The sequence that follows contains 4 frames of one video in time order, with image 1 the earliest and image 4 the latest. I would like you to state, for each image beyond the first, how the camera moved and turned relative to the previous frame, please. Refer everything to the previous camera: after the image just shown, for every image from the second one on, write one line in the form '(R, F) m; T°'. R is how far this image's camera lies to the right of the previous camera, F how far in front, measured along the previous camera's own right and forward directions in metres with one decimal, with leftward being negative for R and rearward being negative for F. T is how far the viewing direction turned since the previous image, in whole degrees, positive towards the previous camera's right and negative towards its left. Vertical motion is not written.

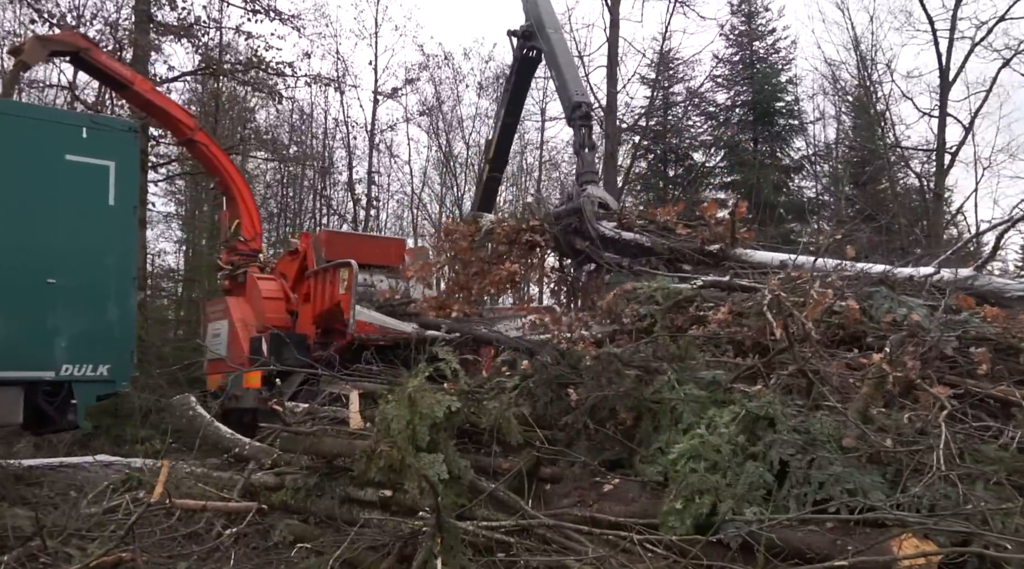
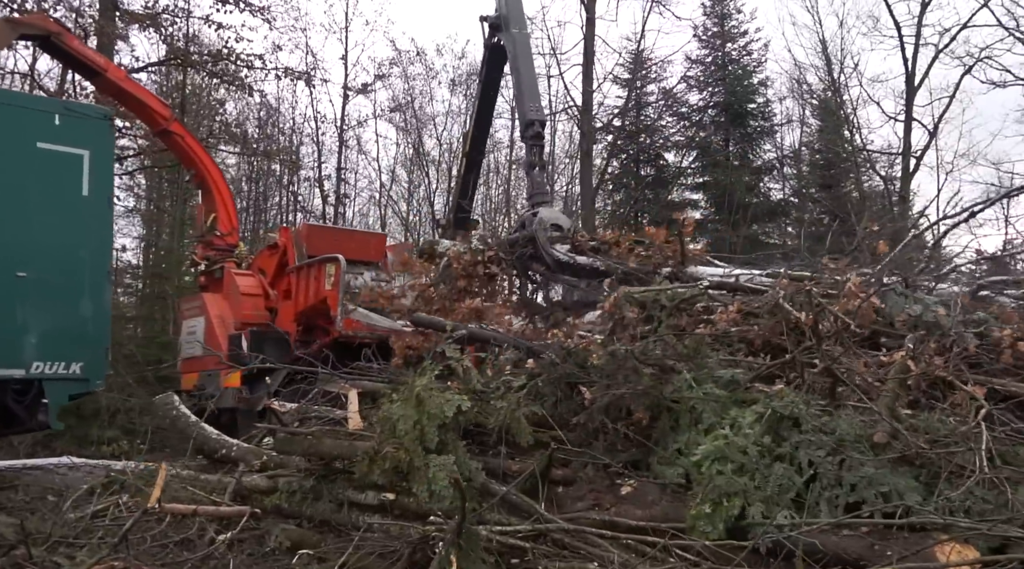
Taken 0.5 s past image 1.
(-0.2, +0.2) m; +3°
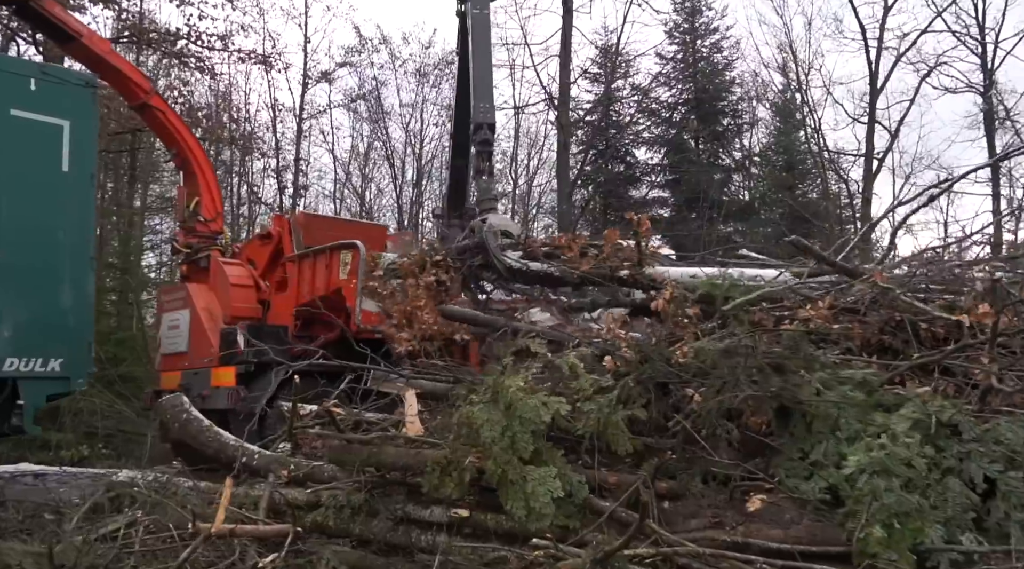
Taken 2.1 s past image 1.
(-0.7, +0.5) m; +4°
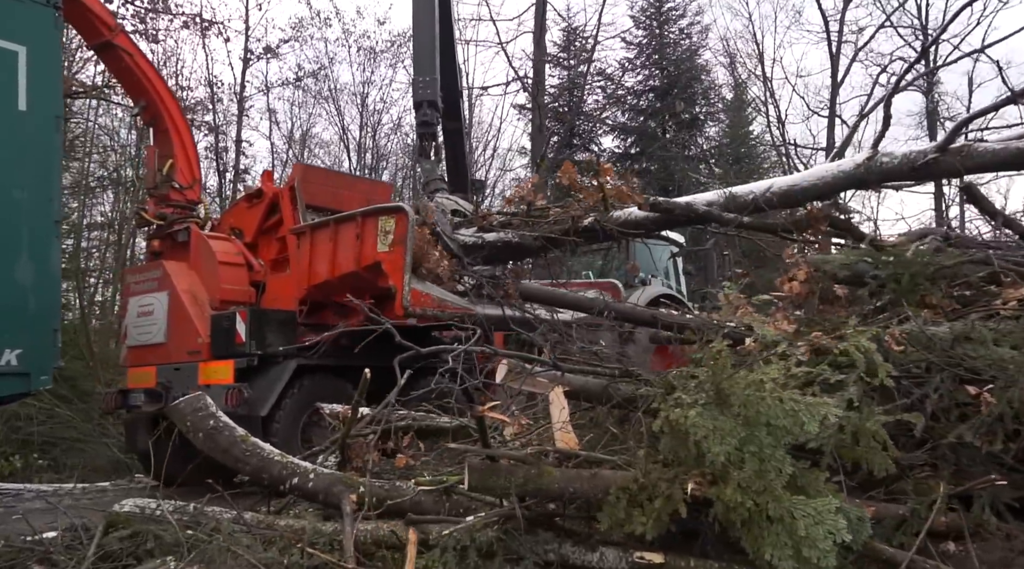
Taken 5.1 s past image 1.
(-0.9, +1.1) m; +5°
